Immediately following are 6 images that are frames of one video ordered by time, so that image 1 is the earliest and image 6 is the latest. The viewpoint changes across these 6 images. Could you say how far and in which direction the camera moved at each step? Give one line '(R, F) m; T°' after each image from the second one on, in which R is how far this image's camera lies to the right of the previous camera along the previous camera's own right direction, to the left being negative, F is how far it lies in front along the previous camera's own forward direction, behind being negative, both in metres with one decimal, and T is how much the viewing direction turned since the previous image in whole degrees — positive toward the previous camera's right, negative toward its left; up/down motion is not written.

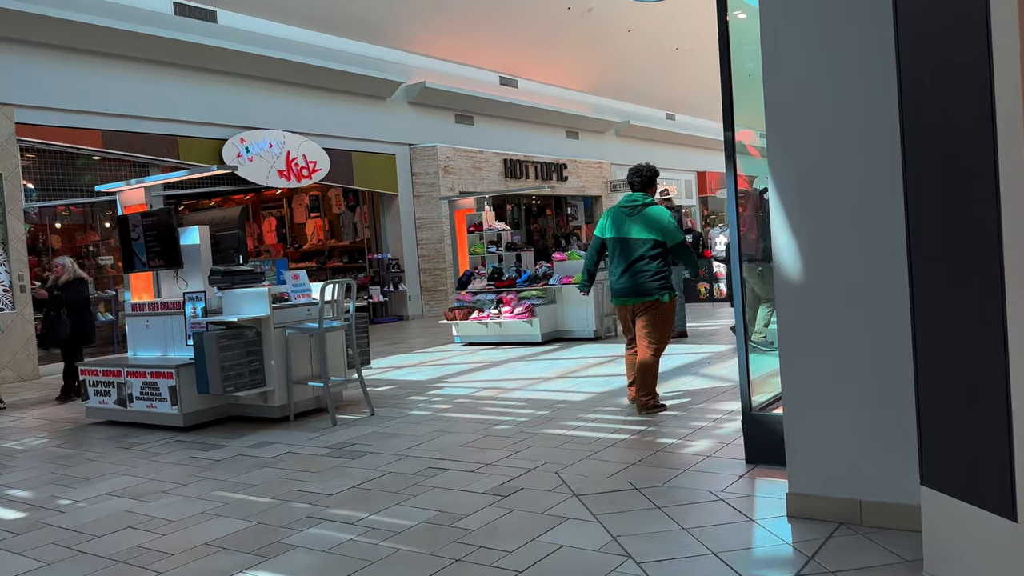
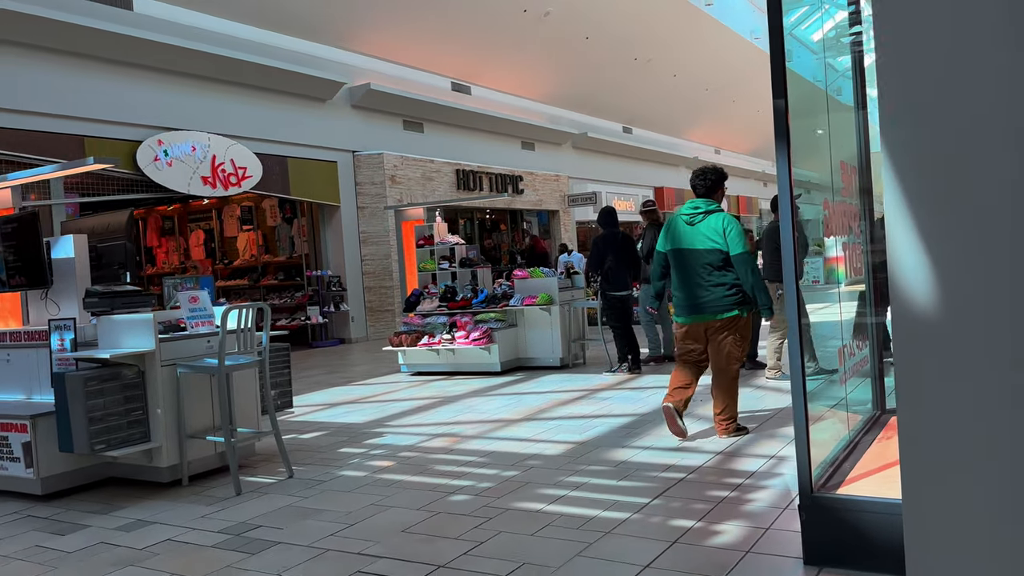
(0.0, +1.2) m; +4°
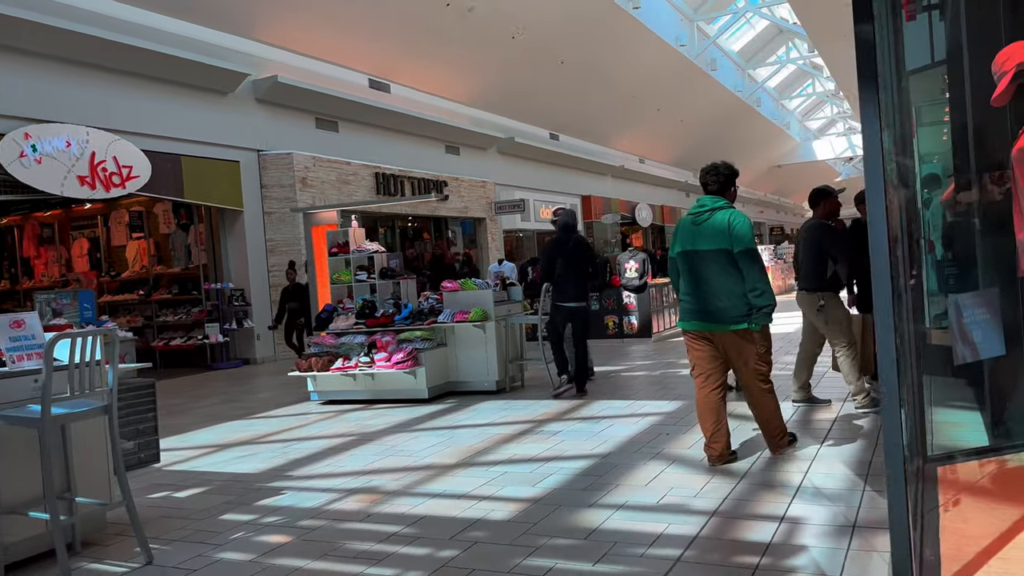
(-0.1, +1.0) m; +6°
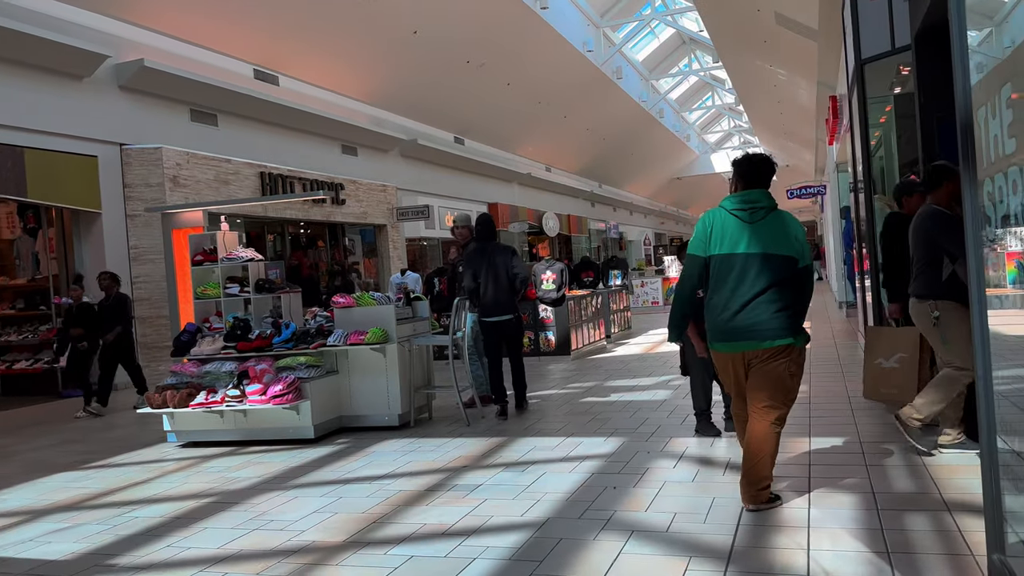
(0.0, +1.1) m; +7°
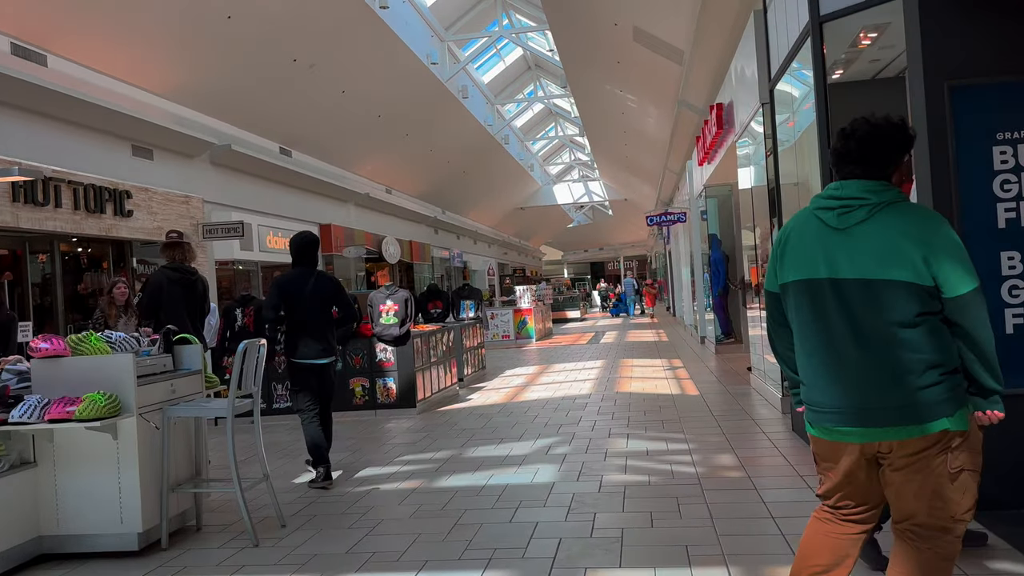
(+0.1, +1.9) m; +12°
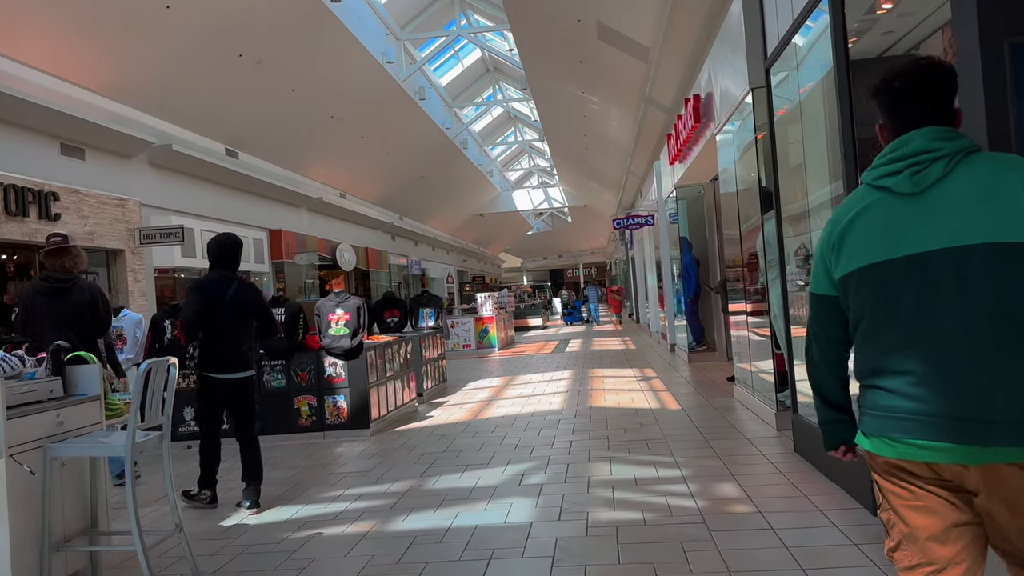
(0.0, +0.7) m; +3°
